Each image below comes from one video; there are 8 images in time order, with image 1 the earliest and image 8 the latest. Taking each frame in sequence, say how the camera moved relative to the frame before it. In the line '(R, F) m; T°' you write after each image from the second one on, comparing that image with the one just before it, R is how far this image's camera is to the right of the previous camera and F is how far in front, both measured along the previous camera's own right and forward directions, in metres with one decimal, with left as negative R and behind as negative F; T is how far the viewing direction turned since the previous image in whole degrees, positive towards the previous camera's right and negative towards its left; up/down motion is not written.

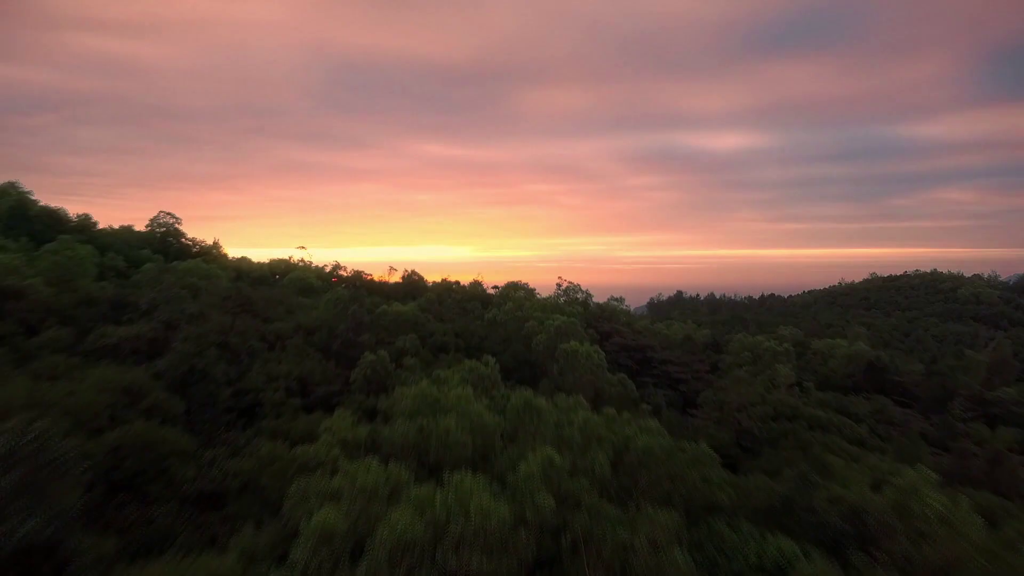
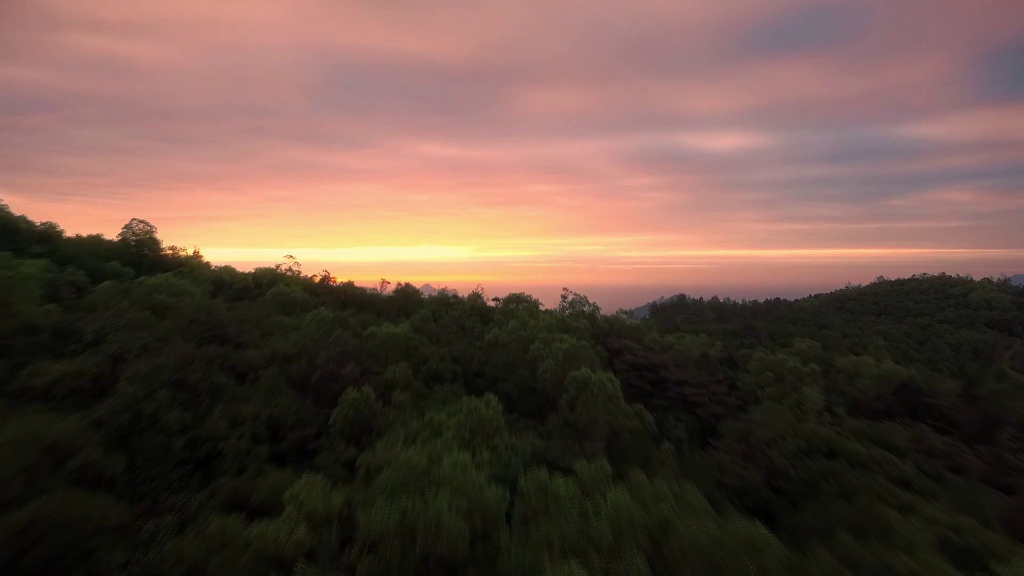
(-0.1, +1.1) m; 0°
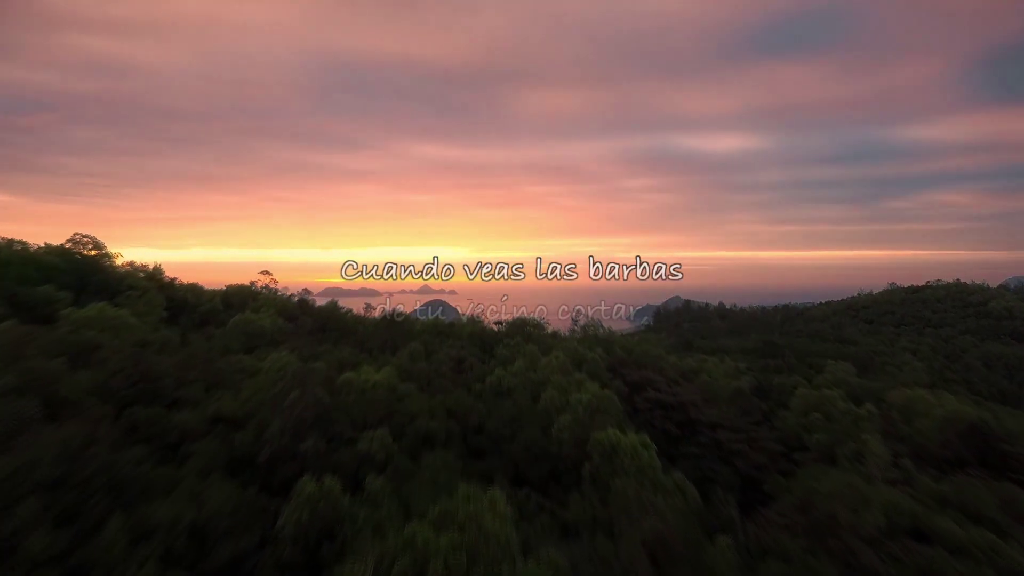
(-0.2, +1.9) m; 0°
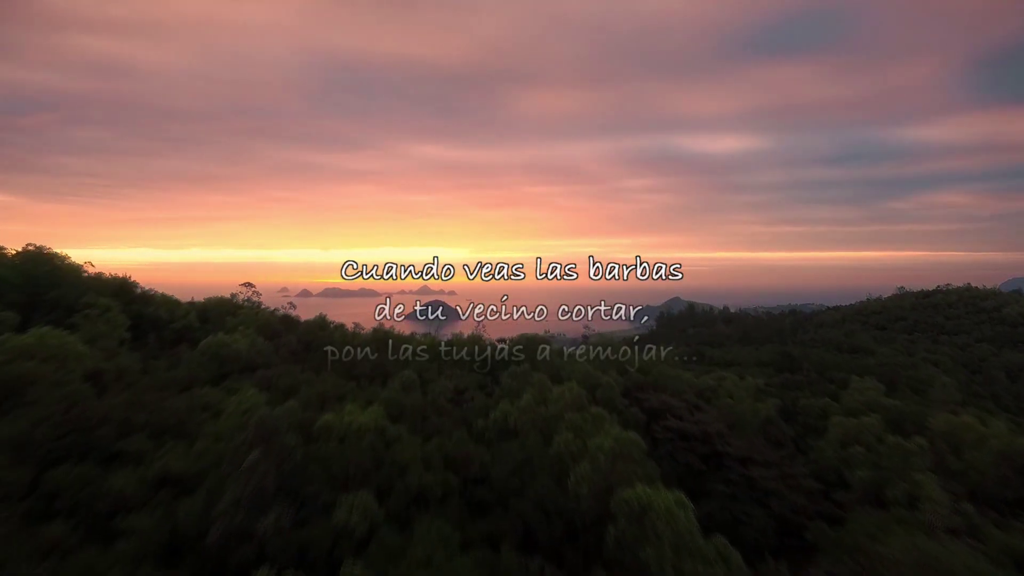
(-0.1, +1.2) m; 0°
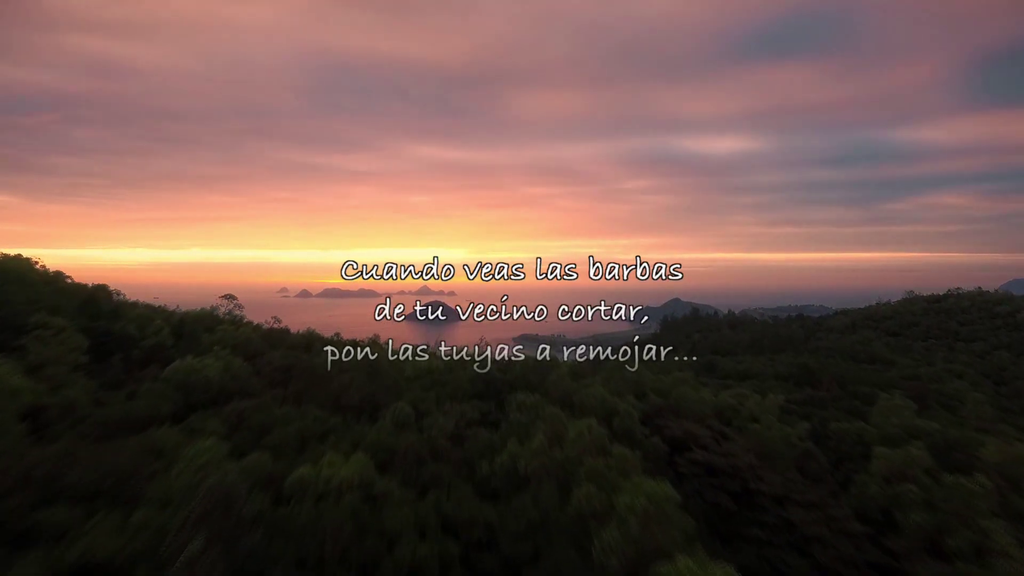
(-0.1, +1.2) m; 0°
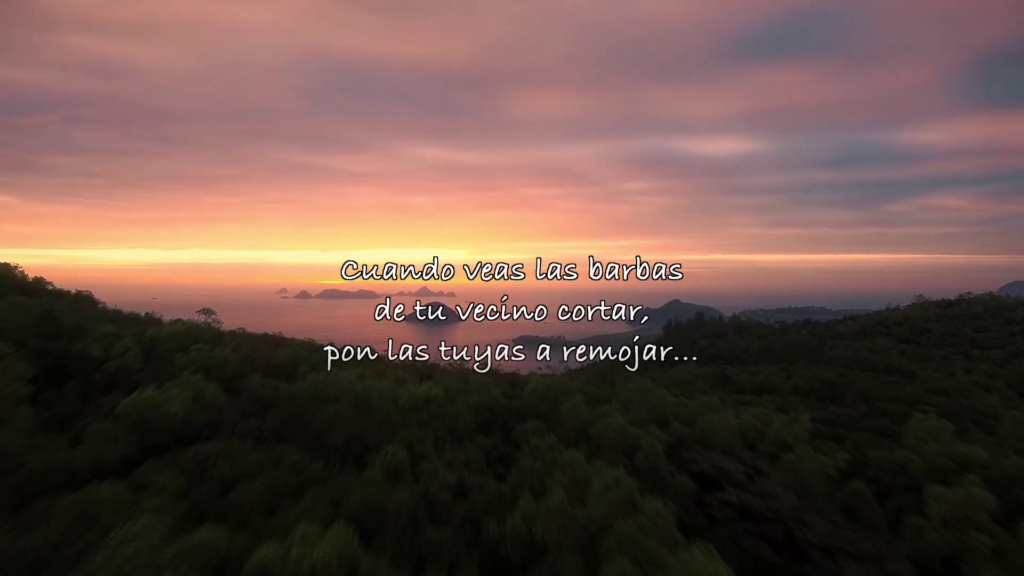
(-0.2, +1.2) m; 0°
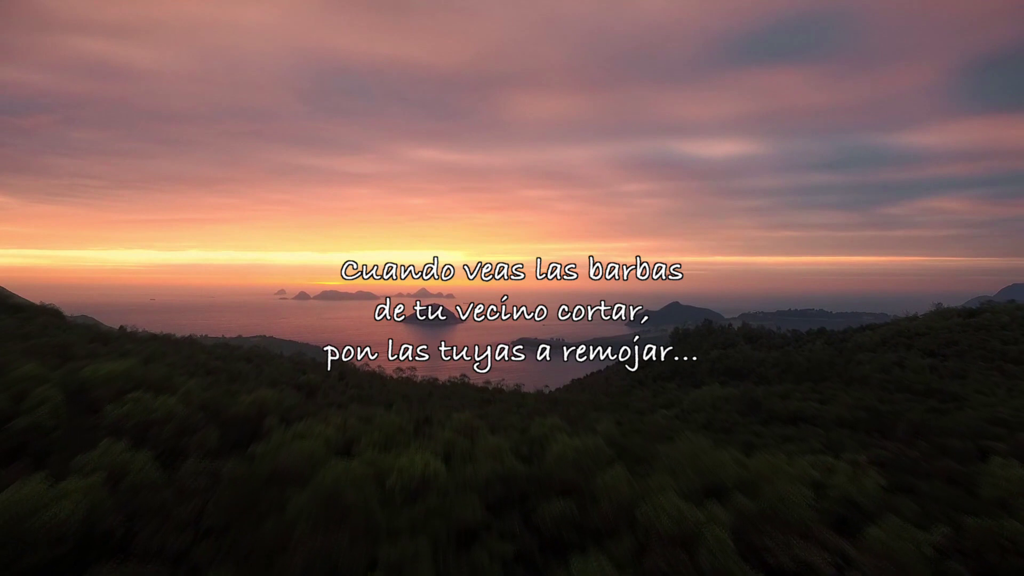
(-0.3, +2.1) m; 0°
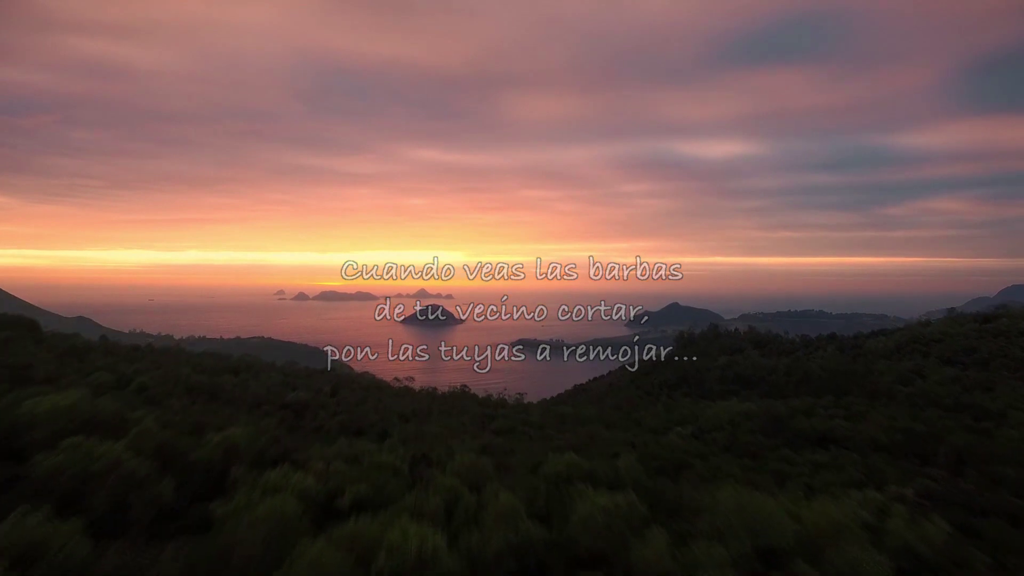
(-0.2, +1.4) m; 0°
